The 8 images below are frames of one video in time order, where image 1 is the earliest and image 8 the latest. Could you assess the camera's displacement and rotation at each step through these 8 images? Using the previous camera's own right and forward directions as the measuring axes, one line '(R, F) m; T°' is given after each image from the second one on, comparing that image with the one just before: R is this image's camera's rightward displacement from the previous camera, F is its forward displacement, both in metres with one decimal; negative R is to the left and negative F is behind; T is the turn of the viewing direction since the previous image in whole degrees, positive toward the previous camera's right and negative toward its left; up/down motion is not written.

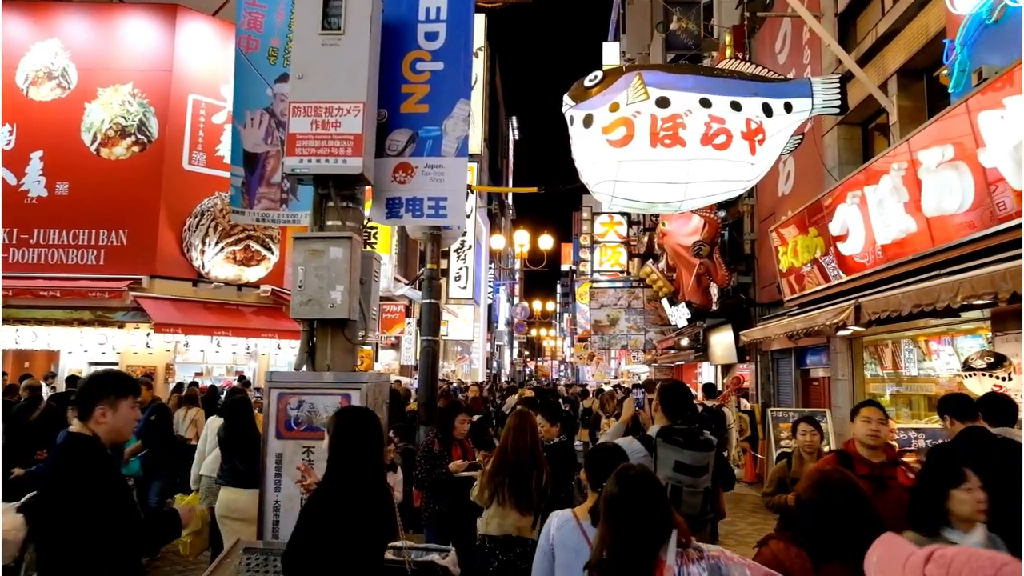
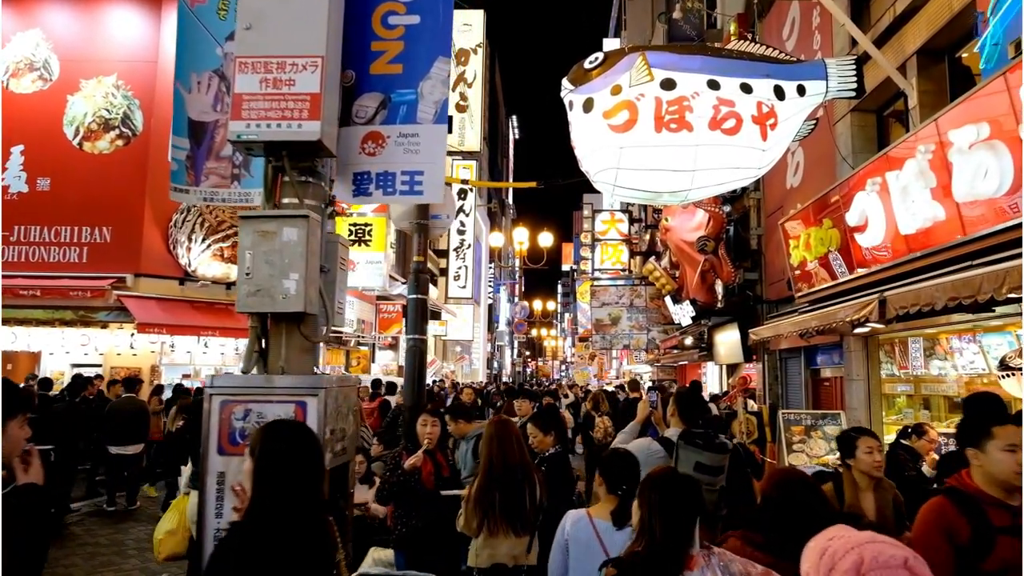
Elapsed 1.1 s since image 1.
(+0.1, +0.5) m; 0°
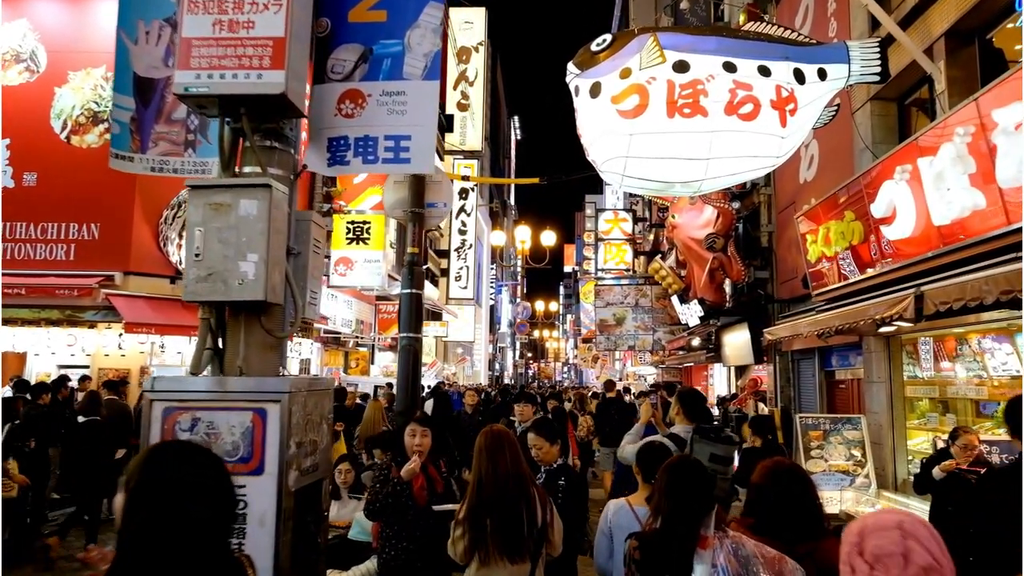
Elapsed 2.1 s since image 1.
(0.0, +0.5) m; 0°
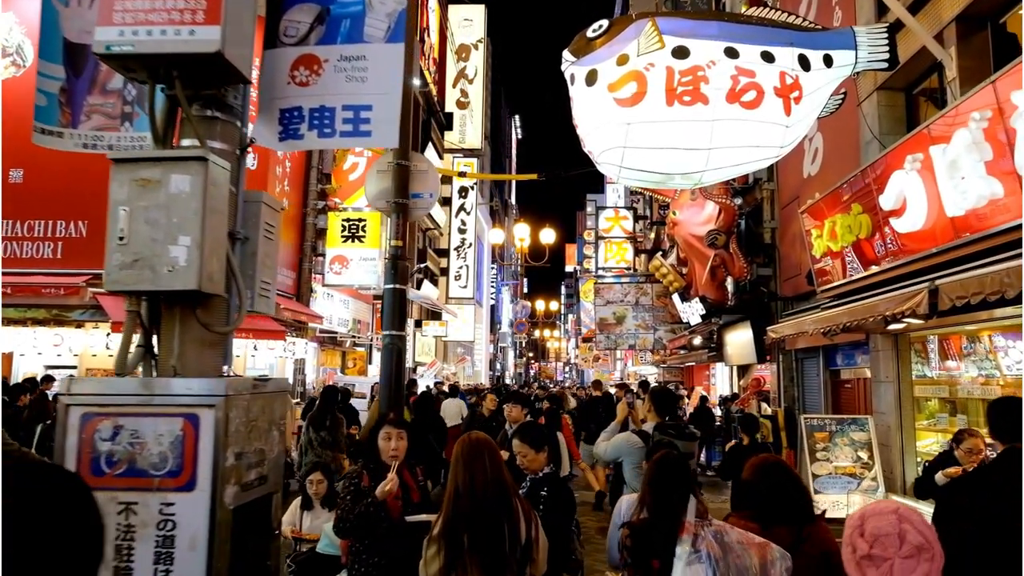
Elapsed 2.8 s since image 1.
(+0.1, +0.3) m; 0°
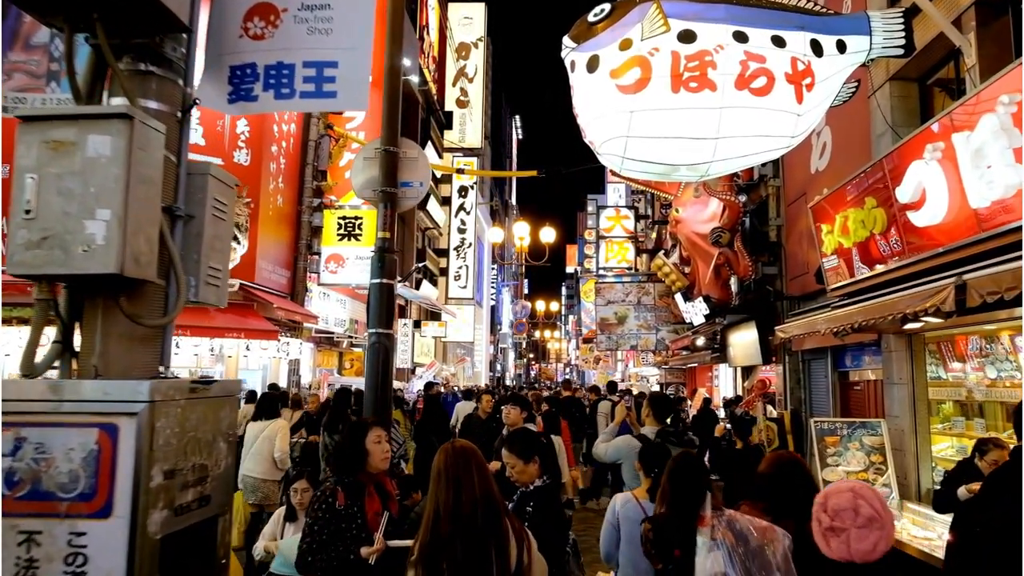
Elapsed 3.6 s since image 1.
(0.0, +0.4) m; 0°
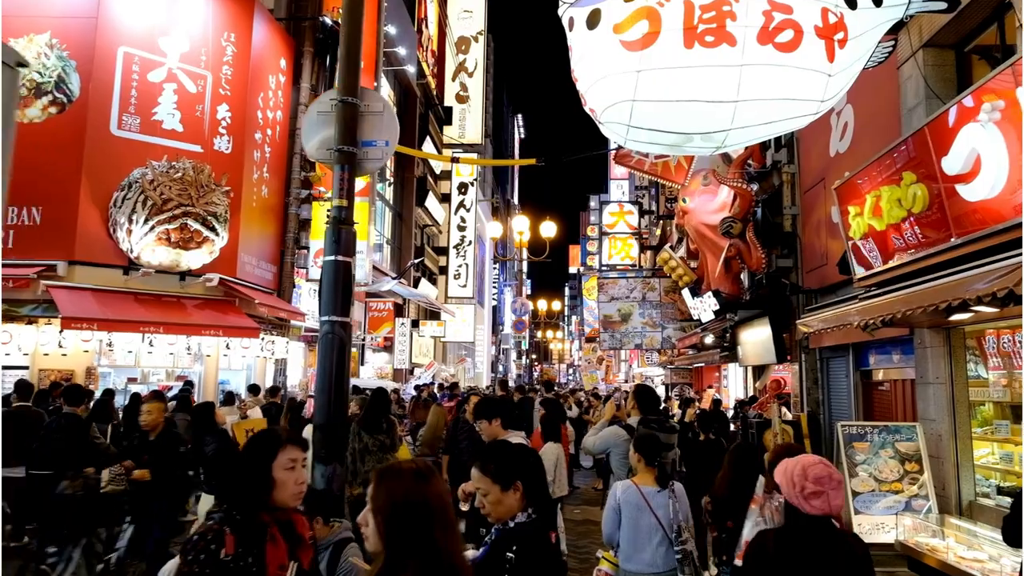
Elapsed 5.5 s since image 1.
(+0.1, +0.9) m; 0°
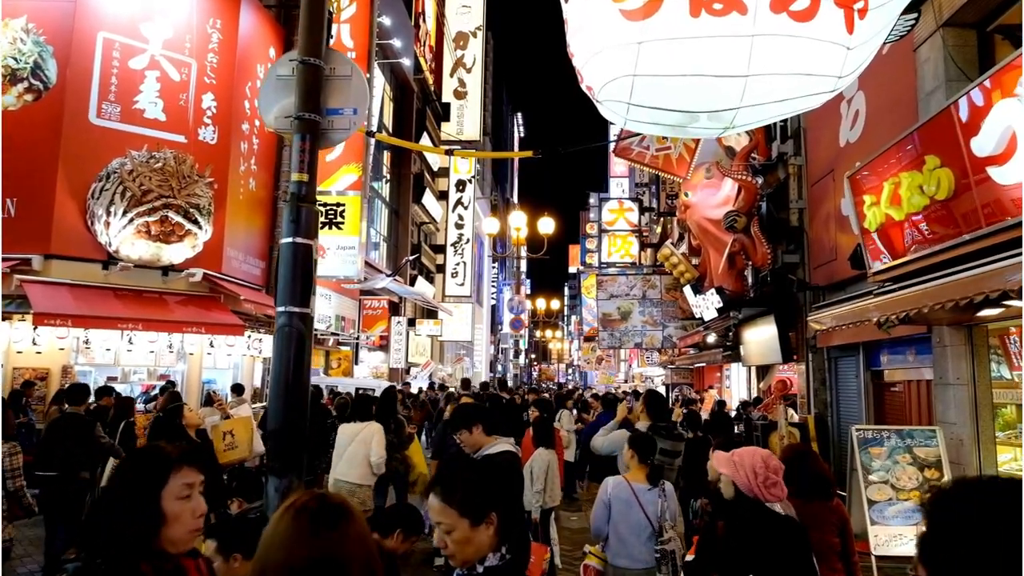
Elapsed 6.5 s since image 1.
(+0.1, +0.5) m; 0°
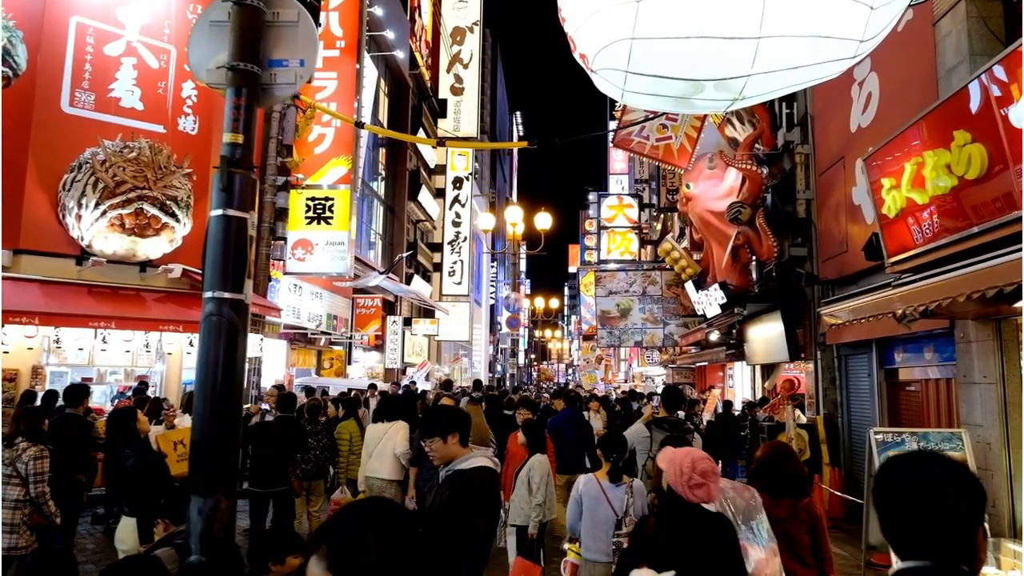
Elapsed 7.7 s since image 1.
(+0.1, +0.6) m; 0°
